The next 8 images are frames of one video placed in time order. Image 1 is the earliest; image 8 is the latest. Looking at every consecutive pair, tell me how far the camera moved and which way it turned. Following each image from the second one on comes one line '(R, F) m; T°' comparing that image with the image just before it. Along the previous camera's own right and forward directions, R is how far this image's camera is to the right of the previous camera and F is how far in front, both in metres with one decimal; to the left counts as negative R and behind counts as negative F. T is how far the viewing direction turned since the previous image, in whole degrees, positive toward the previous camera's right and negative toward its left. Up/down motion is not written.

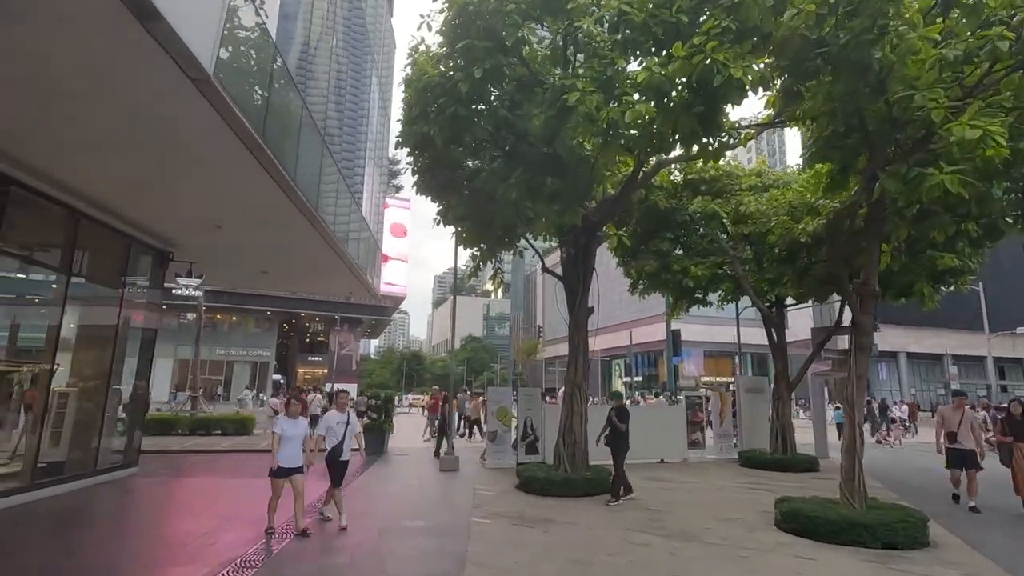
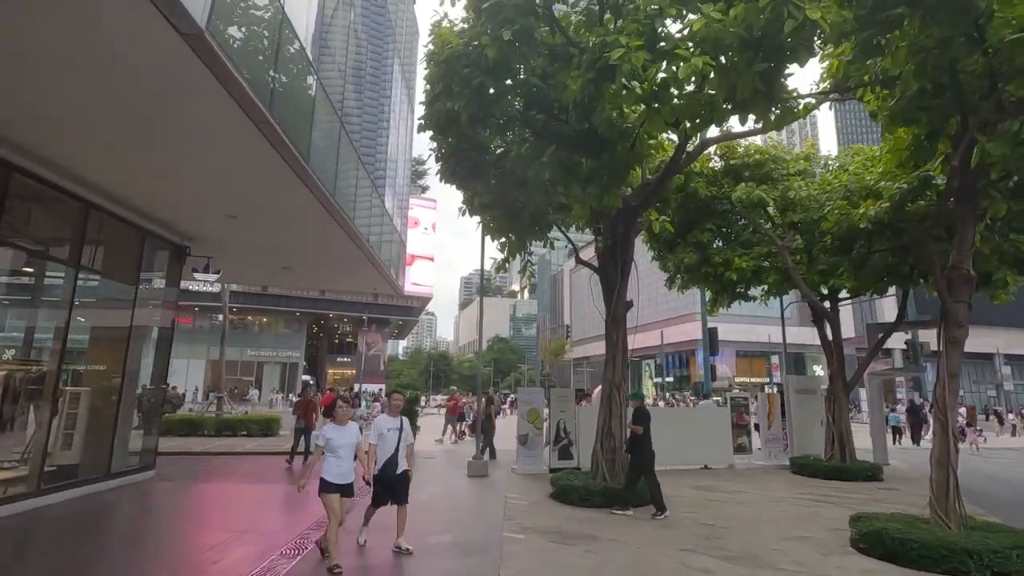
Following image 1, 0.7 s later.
(-0.1, +0.7) m; -3°
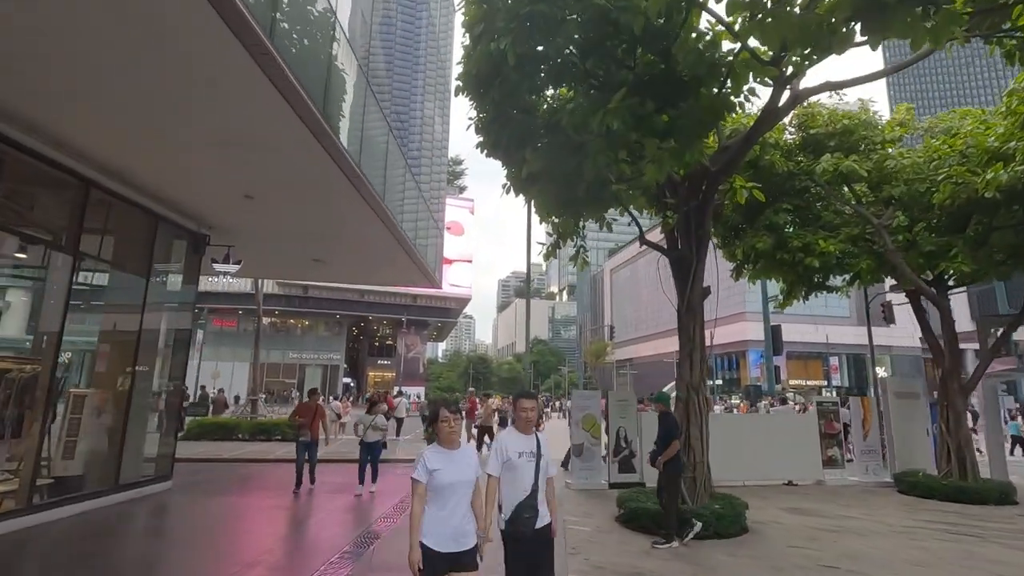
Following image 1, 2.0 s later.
(-0.2, +1.3) m; -4°
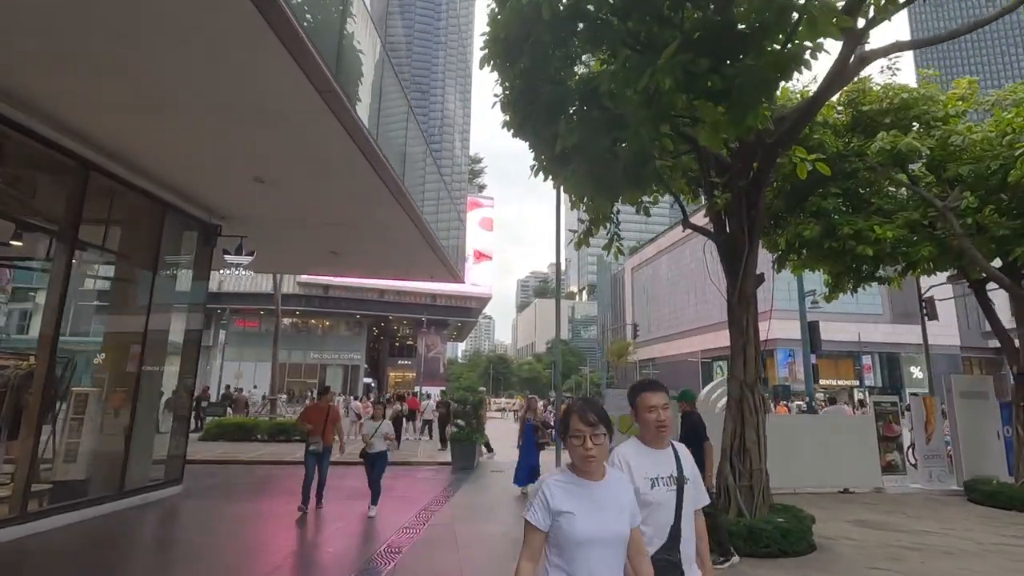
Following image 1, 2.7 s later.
(-0.2, +0.7) m; -2°
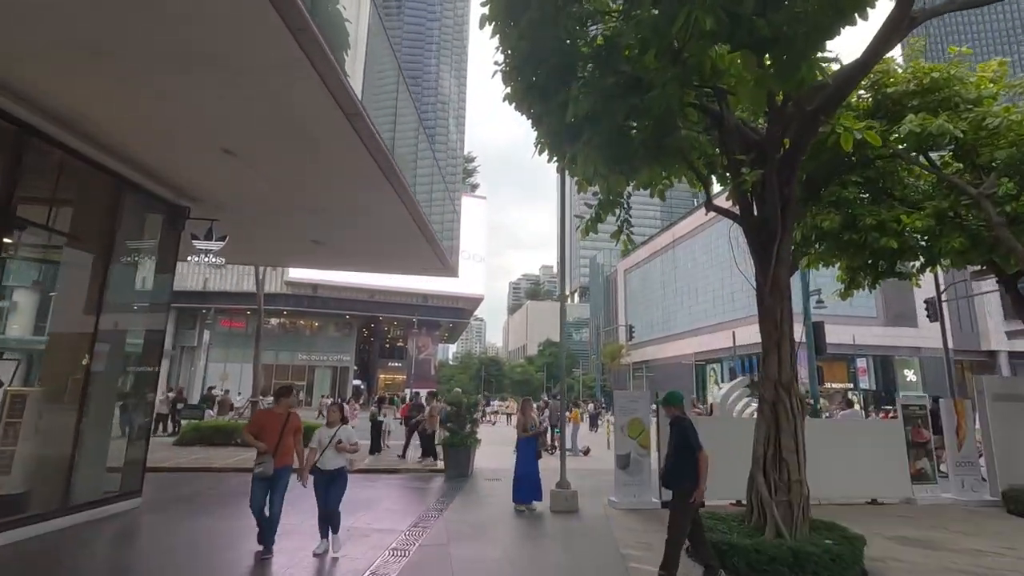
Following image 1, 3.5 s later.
(-0.1, +0.8) m; +1°
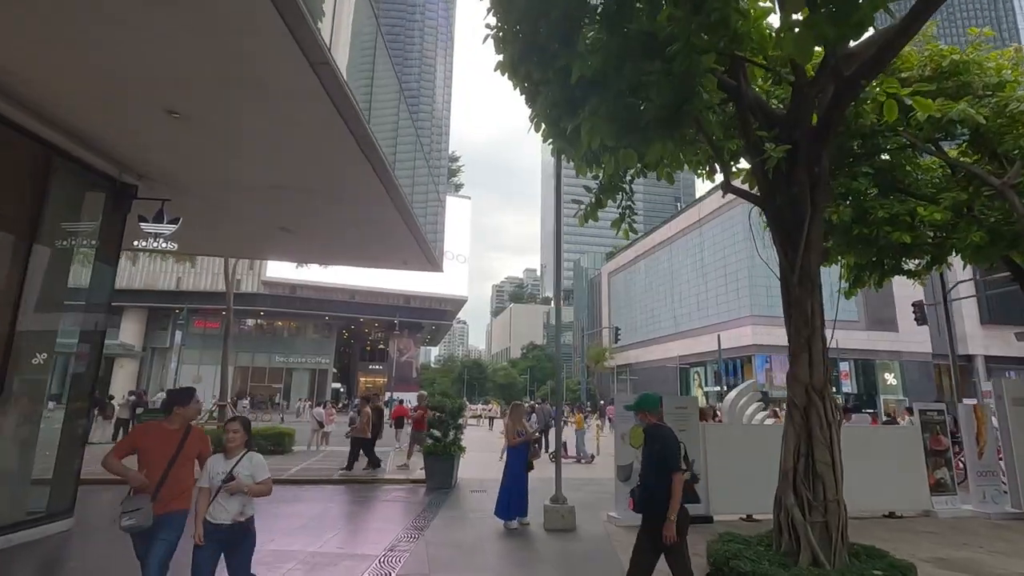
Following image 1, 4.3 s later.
(-0.1, +0.8) m; +2°
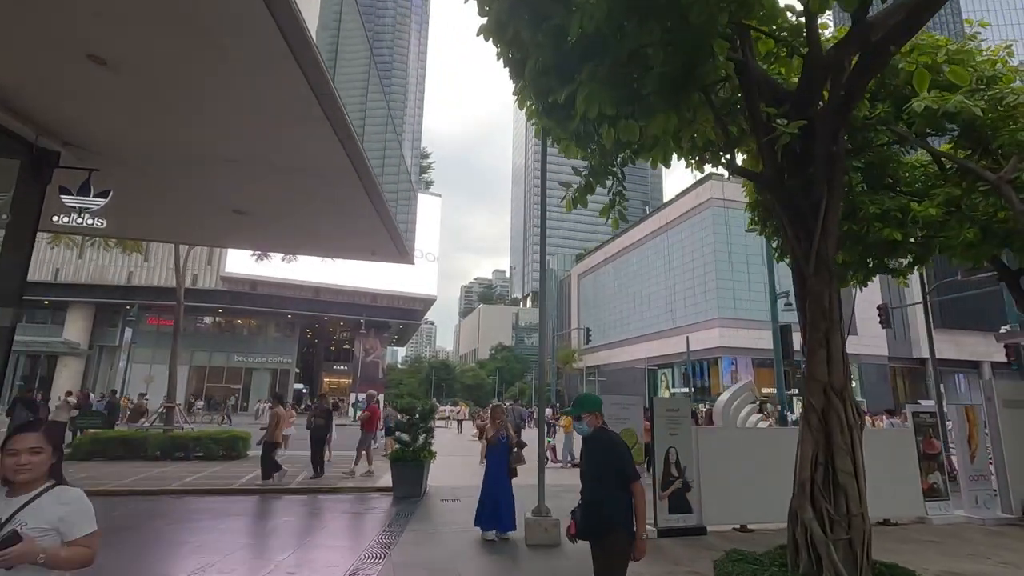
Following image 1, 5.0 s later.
(-0.2, +0.7) m; +3°
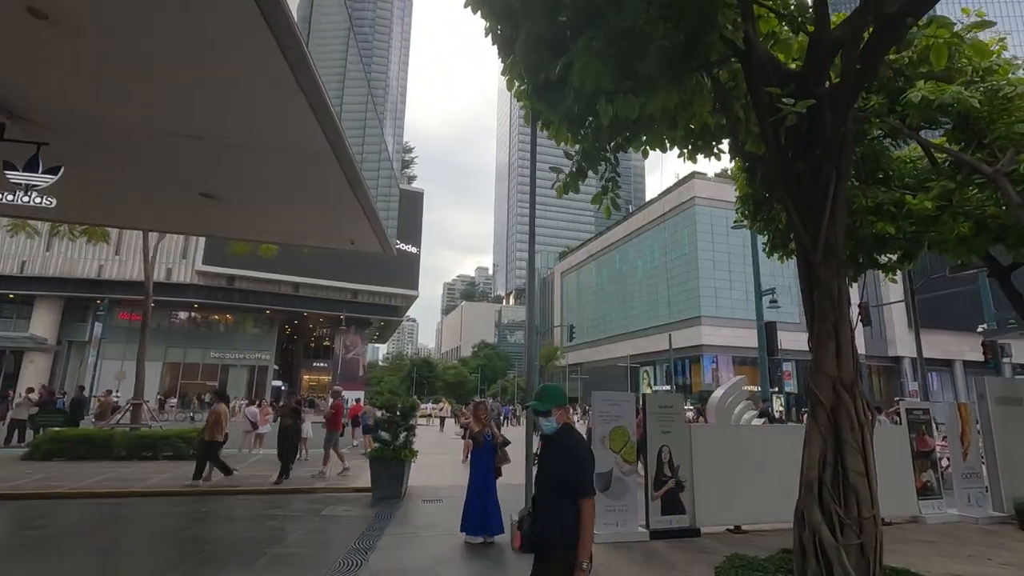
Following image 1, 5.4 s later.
(-0.1, +0.4) m; +2°
